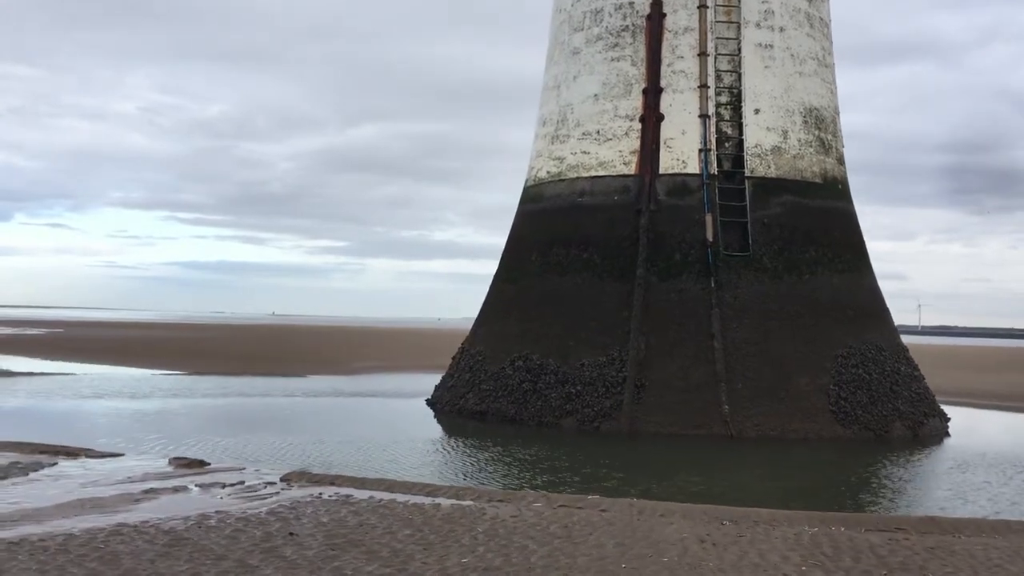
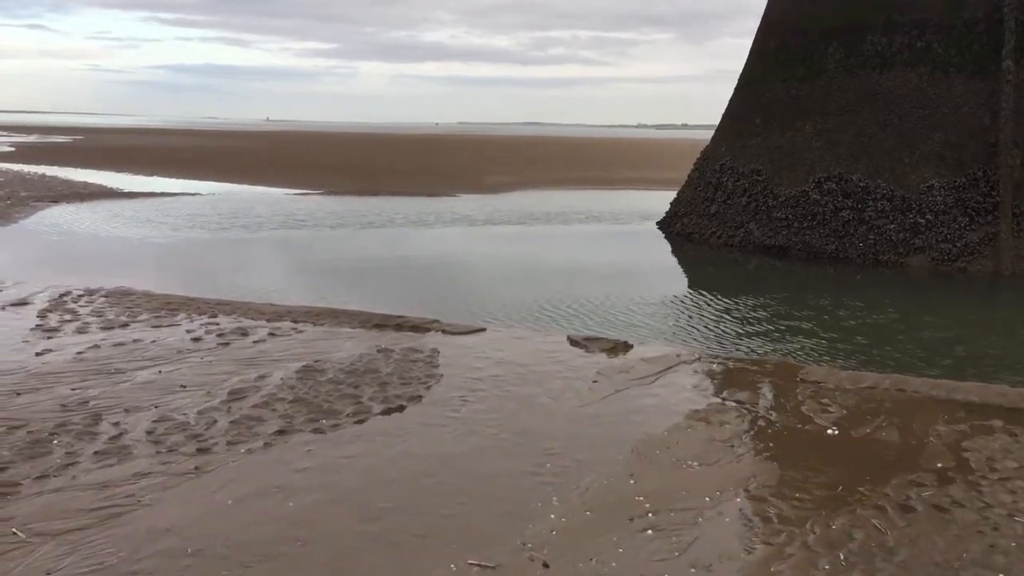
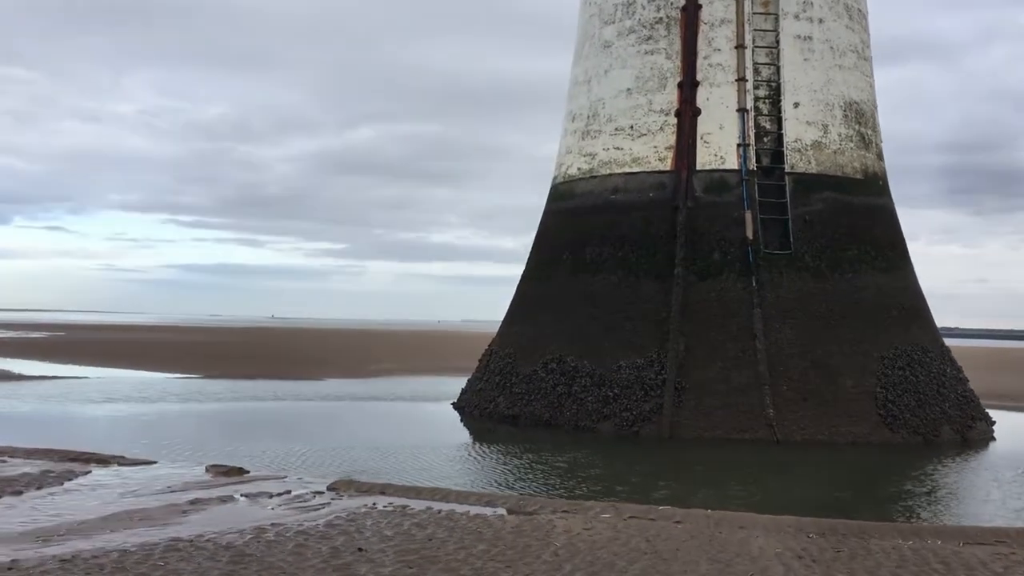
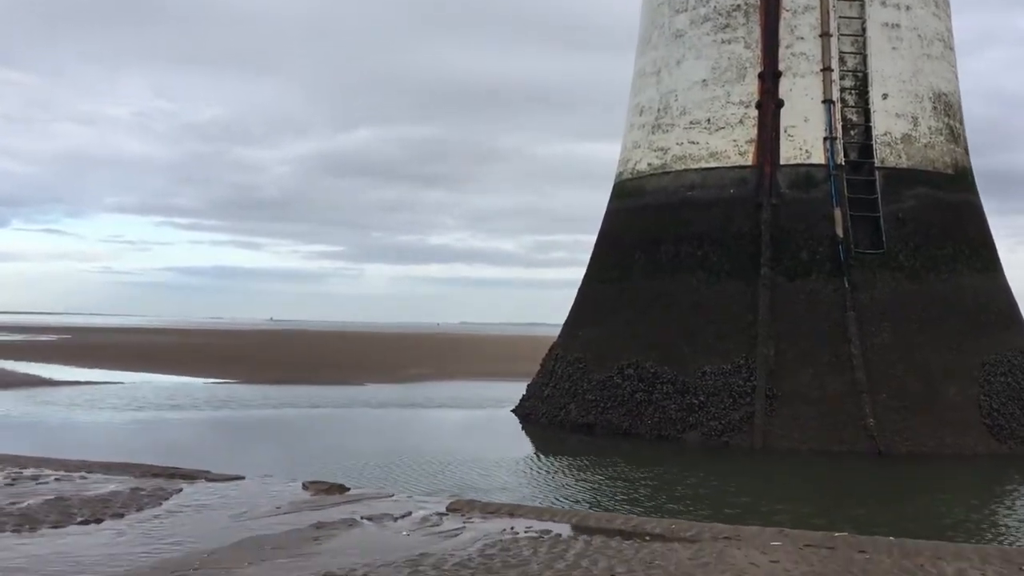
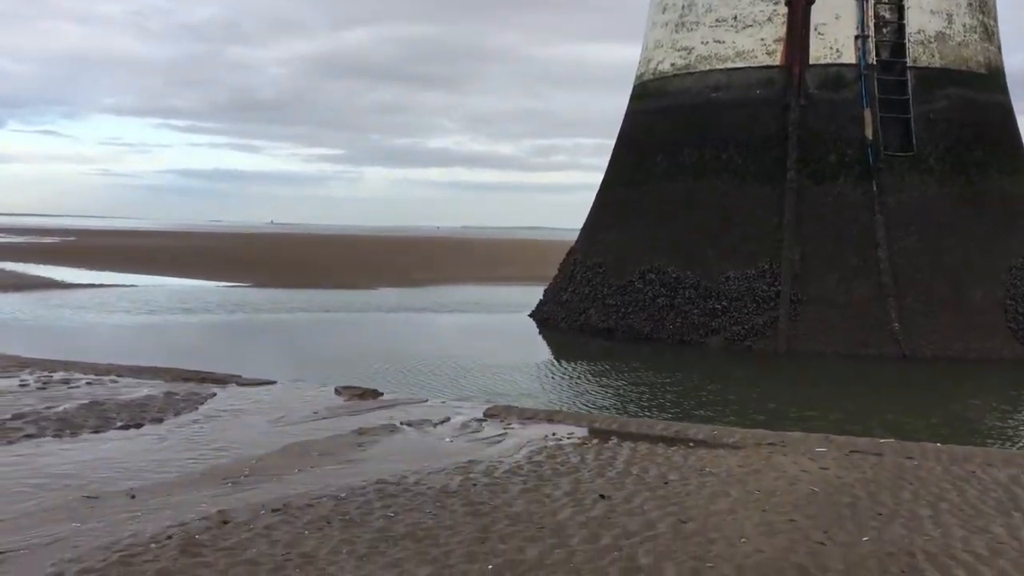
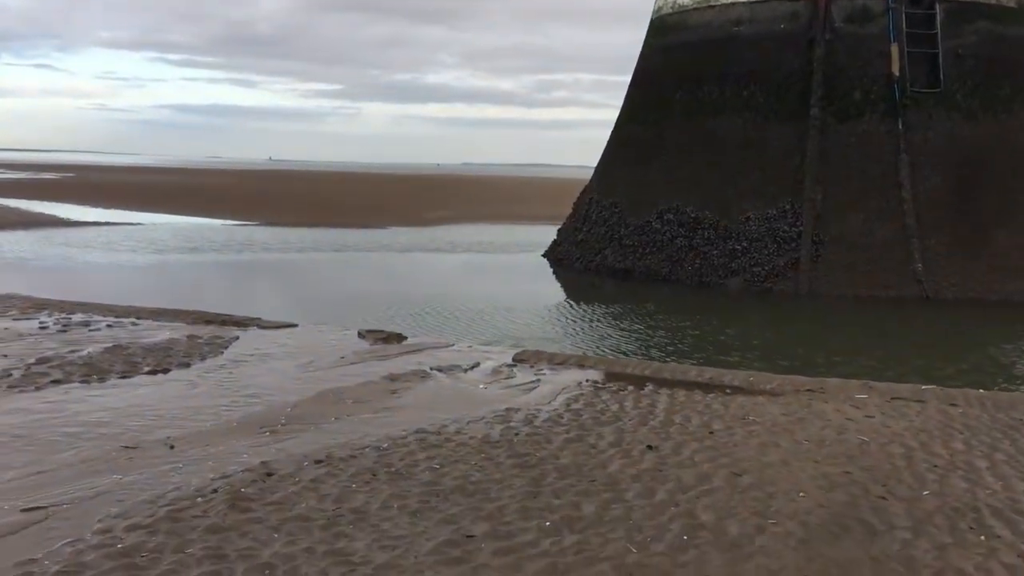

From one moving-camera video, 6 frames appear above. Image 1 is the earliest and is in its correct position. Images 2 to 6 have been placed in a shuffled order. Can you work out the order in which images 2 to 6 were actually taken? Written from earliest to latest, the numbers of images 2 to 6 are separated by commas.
3, 4, 5, 6, 2
